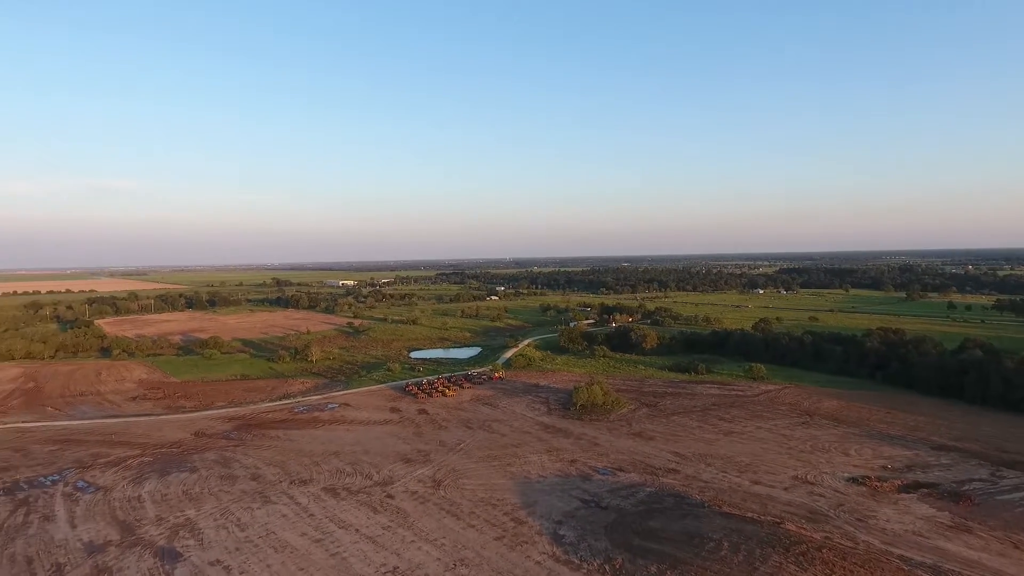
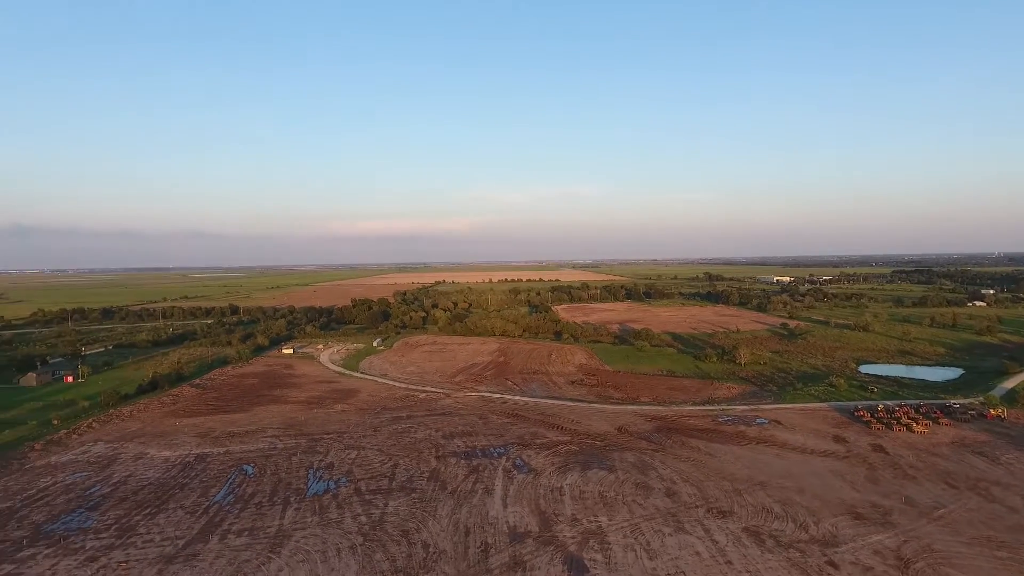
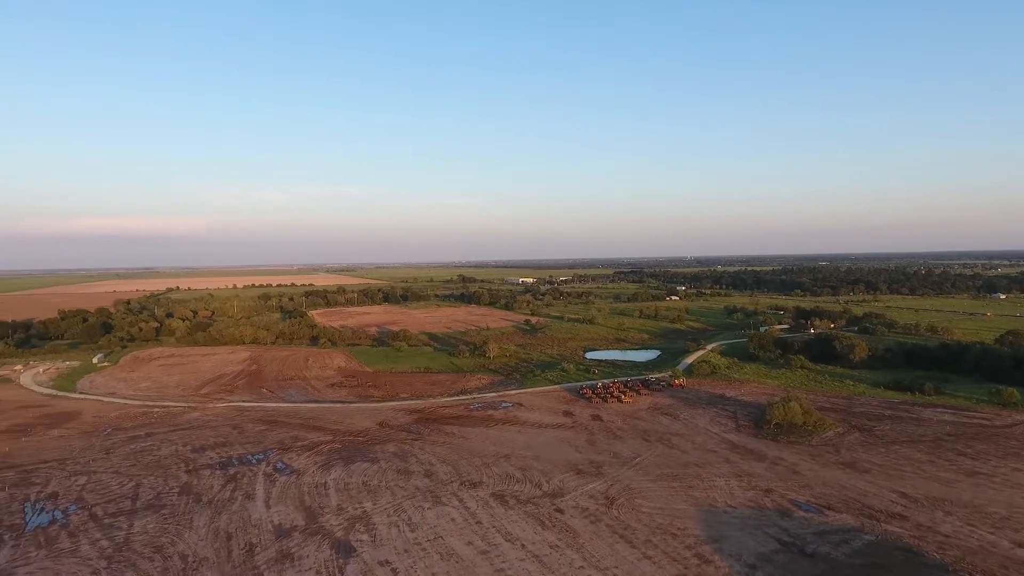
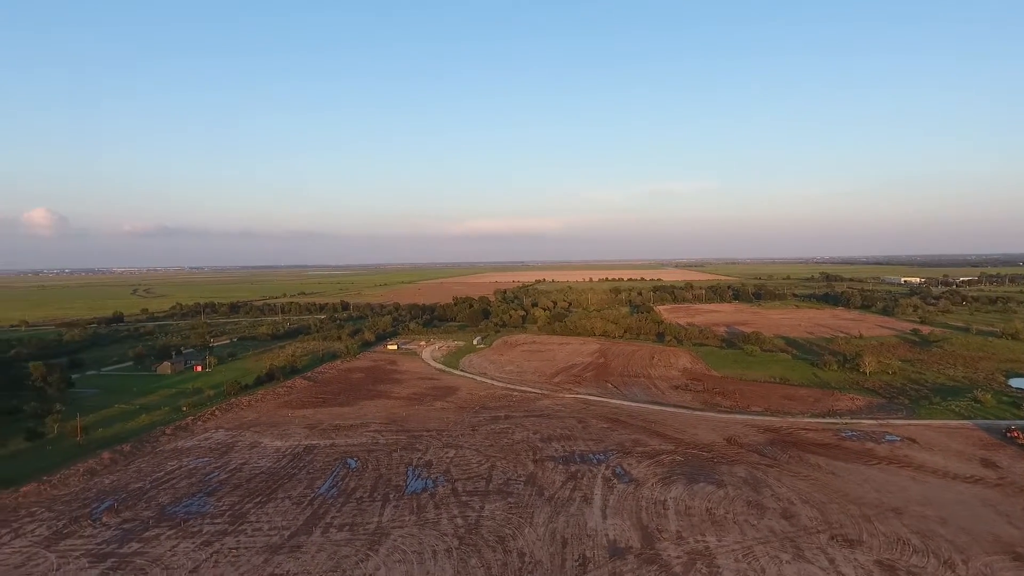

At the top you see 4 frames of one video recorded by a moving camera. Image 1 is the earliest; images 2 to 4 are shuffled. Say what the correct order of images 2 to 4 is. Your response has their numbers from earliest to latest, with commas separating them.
3, 2, 4
